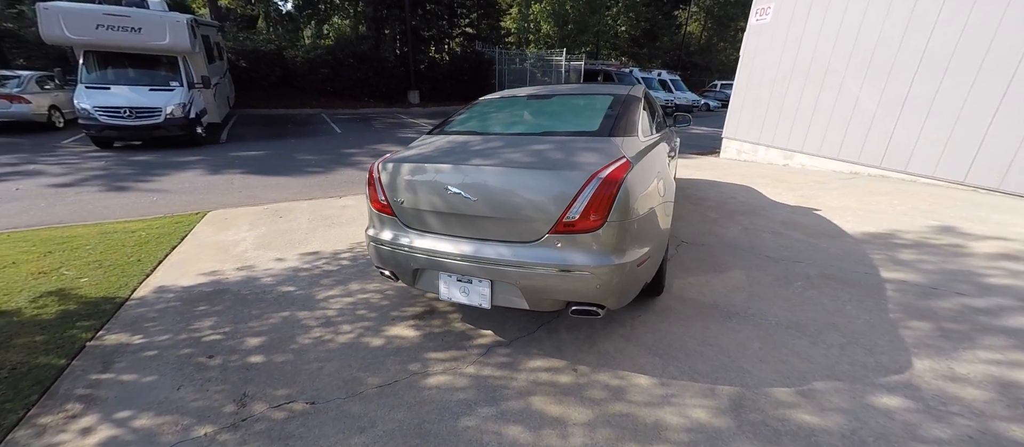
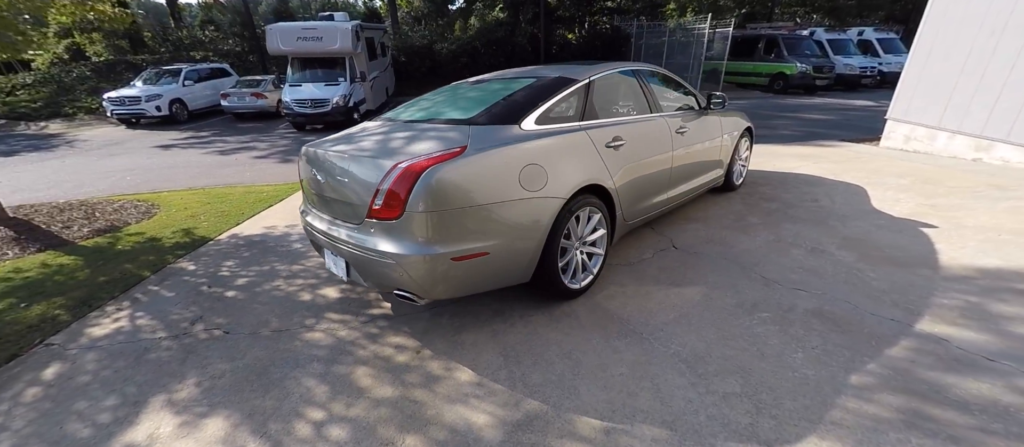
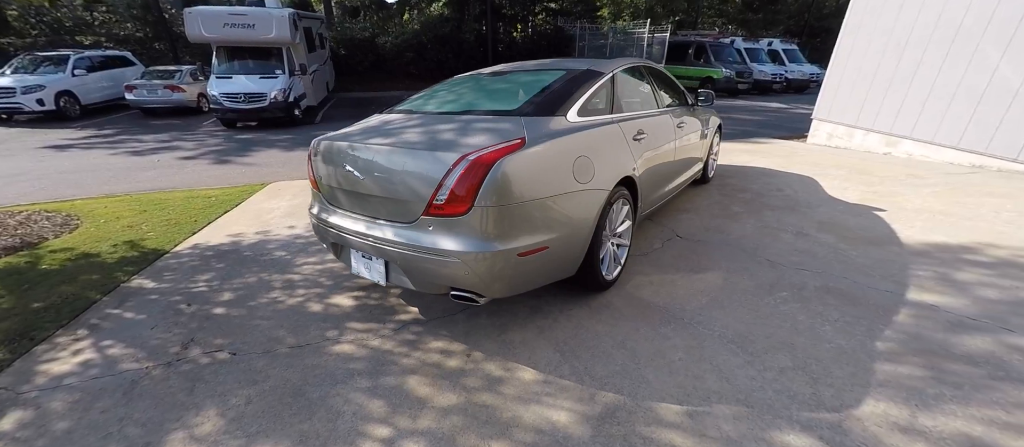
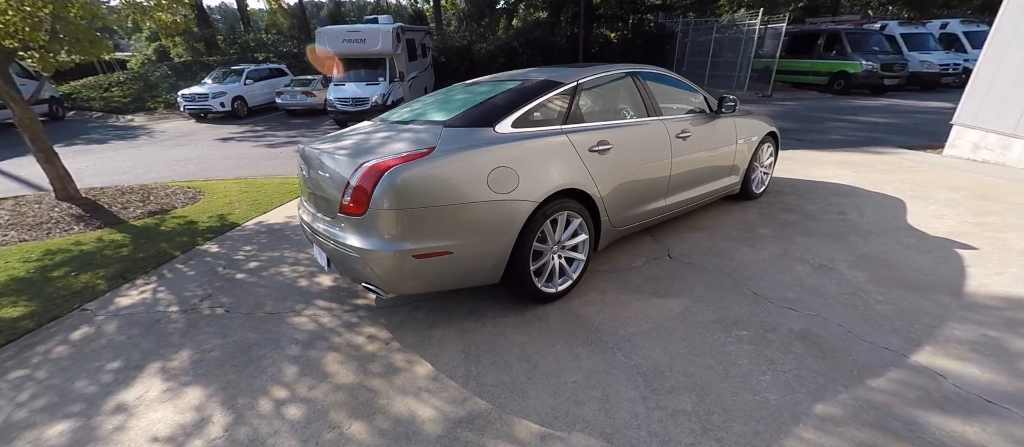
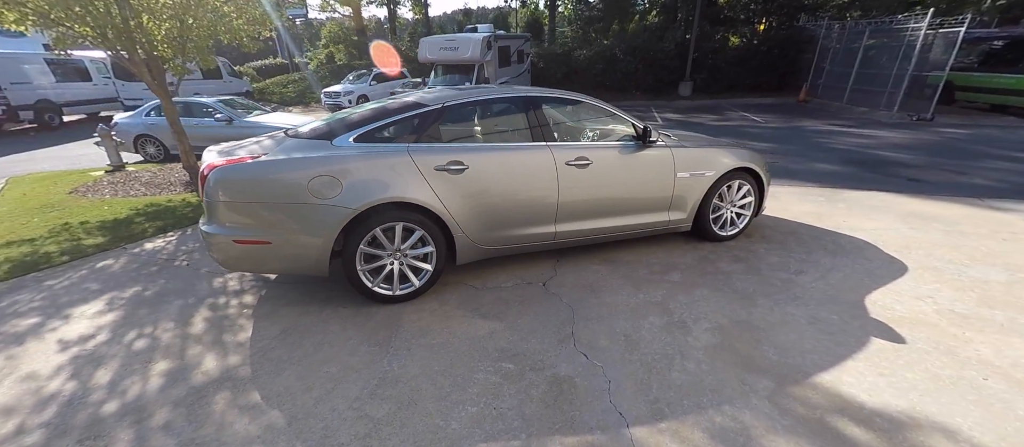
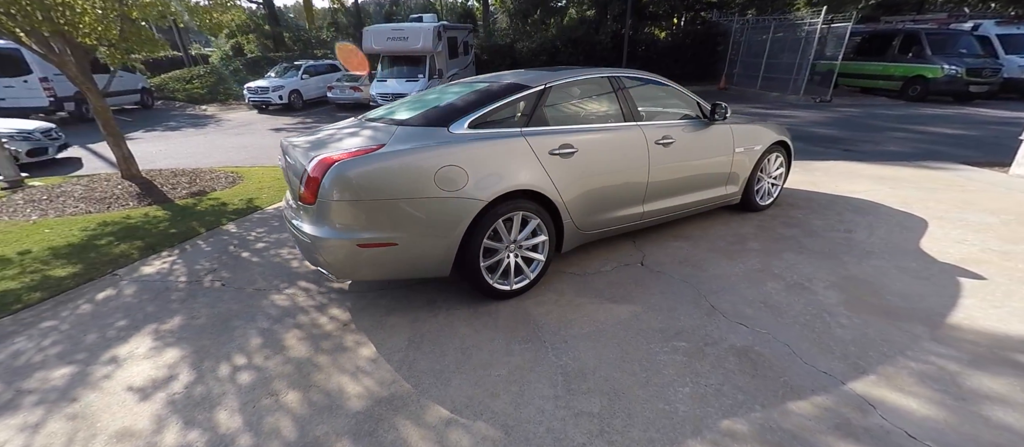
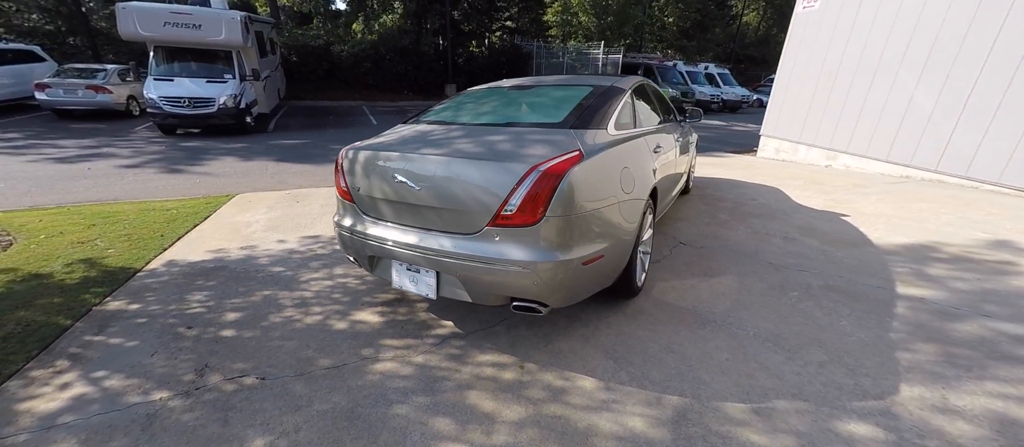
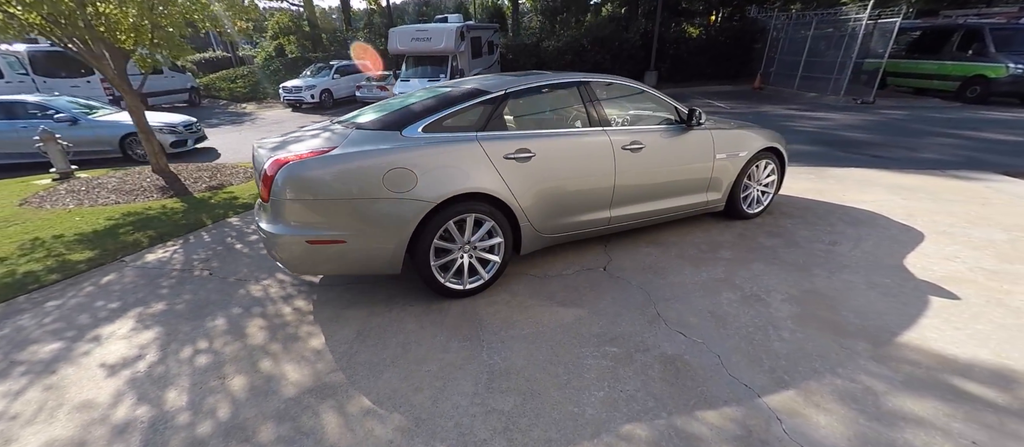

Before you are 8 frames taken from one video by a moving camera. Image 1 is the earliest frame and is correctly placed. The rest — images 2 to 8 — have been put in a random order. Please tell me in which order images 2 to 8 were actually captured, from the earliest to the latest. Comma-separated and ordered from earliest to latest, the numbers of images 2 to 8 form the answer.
7, 3, 2, 4, 6, 8, 5
